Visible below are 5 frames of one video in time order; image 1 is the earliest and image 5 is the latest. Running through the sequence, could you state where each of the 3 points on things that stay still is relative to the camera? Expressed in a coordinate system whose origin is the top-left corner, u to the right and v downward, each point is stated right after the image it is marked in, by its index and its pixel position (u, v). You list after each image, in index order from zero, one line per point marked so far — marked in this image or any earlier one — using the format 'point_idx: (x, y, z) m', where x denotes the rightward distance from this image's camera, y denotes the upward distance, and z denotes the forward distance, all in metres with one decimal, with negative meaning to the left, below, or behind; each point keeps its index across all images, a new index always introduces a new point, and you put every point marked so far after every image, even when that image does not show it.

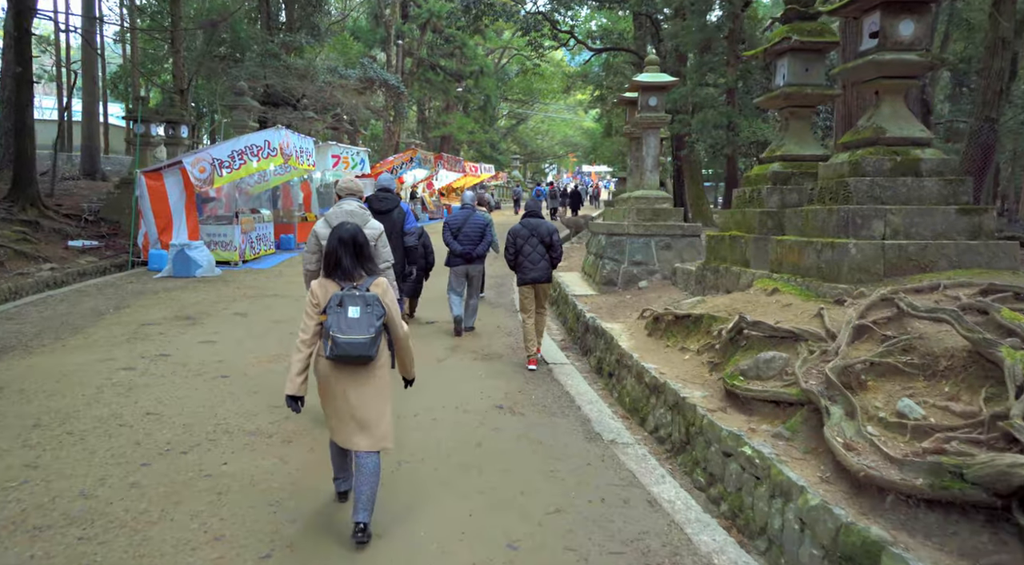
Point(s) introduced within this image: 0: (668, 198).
0: (+2.1, +1.1, +10.7) m
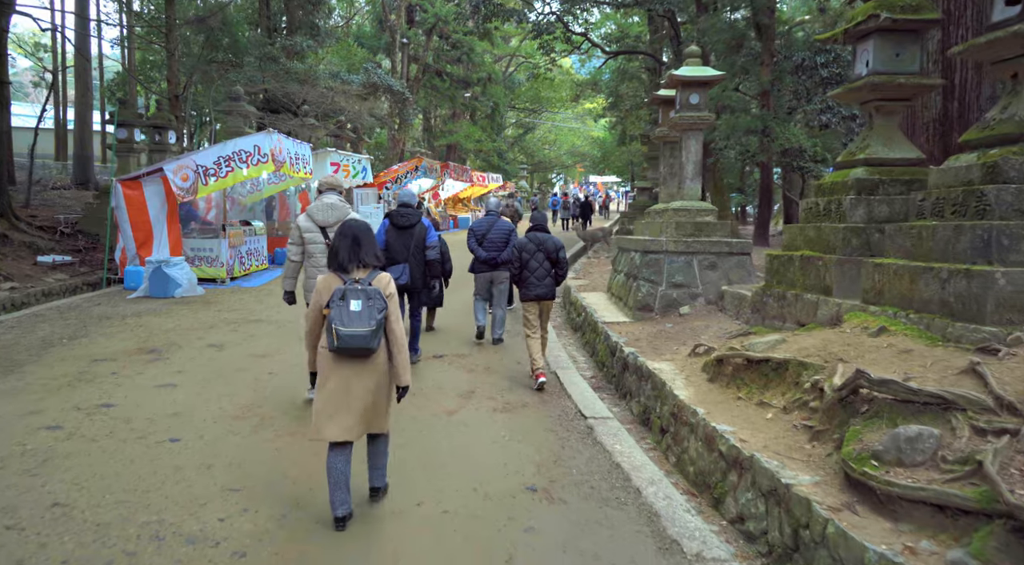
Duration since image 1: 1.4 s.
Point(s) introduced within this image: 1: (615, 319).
0: (+2.3, +0.8, +9.3) m
1: (+1.2, -0.4, +9.1) m
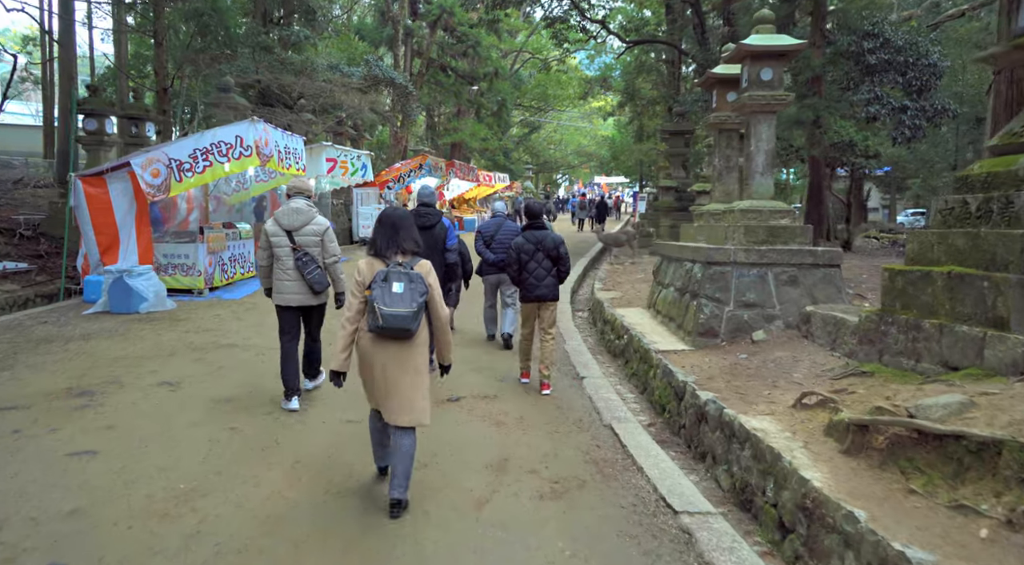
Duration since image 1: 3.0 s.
0: (+2.6, +0.7, +7.5) m
1: (+1.5, -0.6, +7.3) m
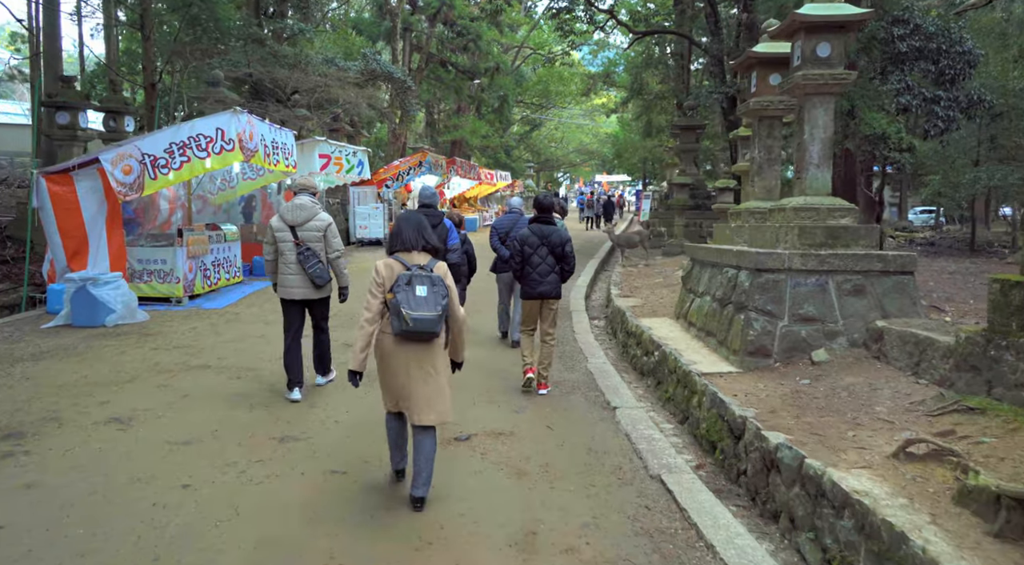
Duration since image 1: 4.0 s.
0: (+2.8, +0.6, +6.5) m
1: (+1.6, -0.7, +6.3) m
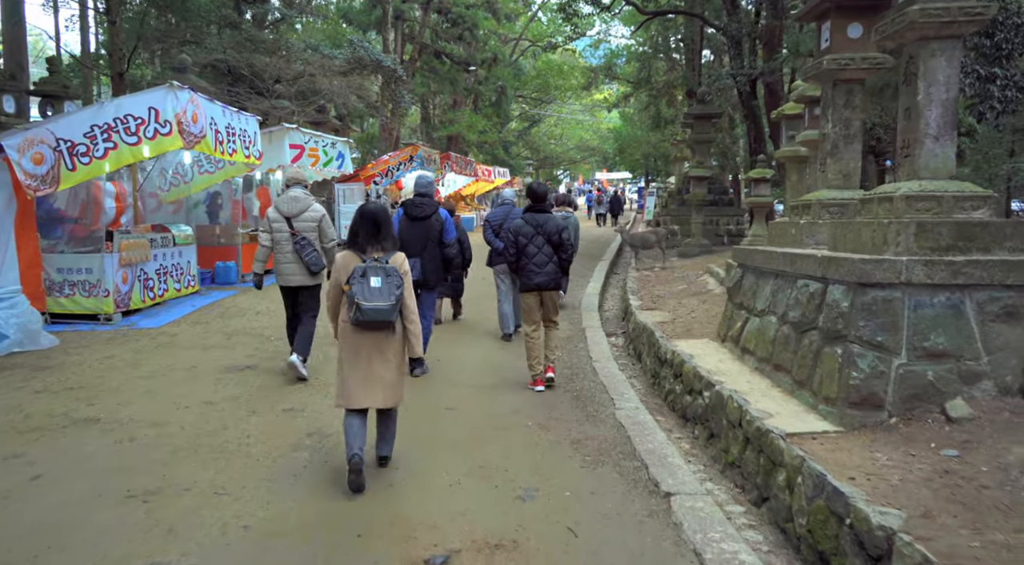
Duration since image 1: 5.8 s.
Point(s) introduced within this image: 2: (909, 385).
0: (+2.8, +0.5, +4.6) m
1: (+1.6, -0.8, +4.4) m
2: (+2.1, -0.5, +4.3) m
